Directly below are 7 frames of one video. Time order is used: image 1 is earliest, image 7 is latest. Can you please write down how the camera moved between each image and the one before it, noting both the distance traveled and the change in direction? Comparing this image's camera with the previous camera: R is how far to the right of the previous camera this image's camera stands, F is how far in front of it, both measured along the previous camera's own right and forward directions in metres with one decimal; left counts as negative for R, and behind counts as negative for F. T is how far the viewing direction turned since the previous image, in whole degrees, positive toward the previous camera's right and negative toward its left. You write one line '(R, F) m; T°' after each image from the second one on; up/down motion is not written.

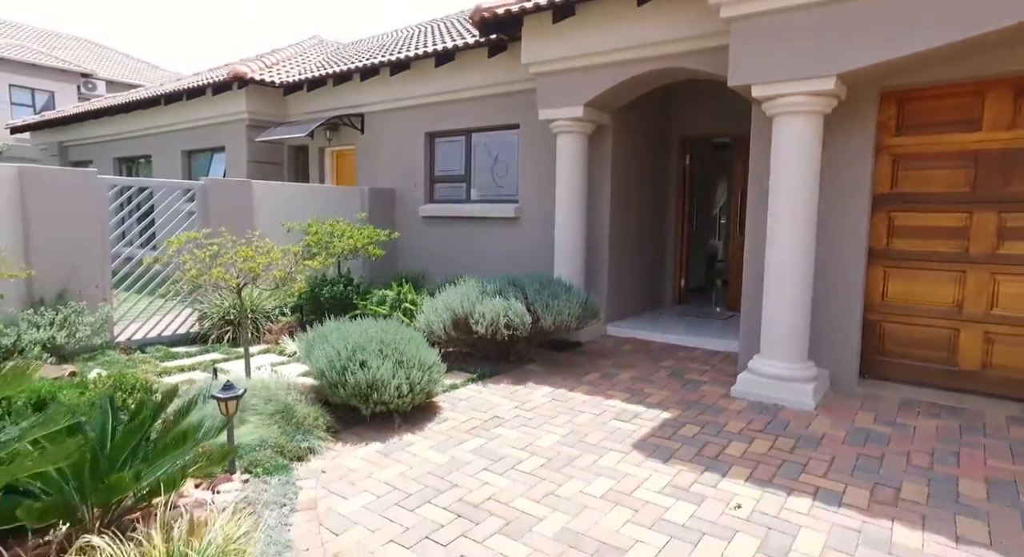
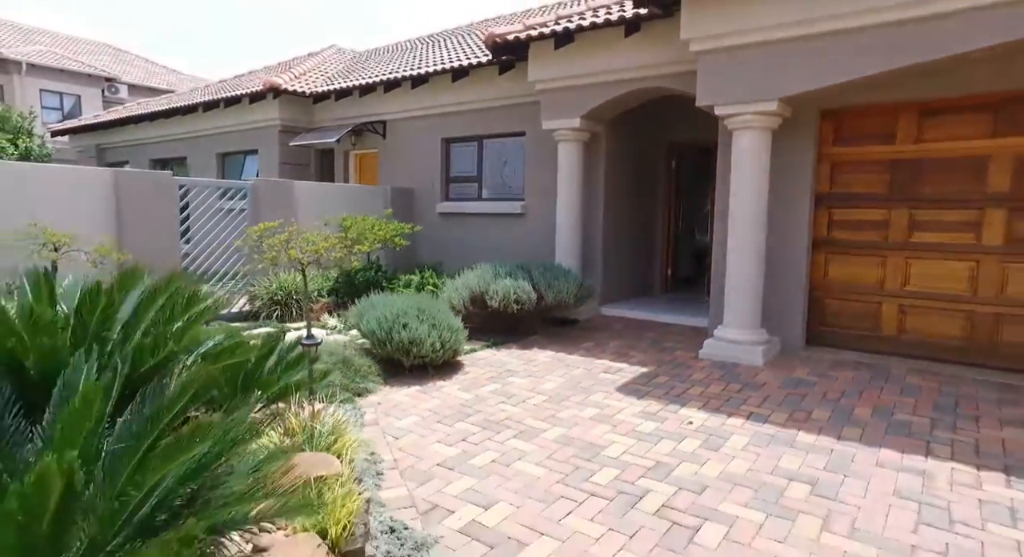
(-0.1, -1.5) m; 0°
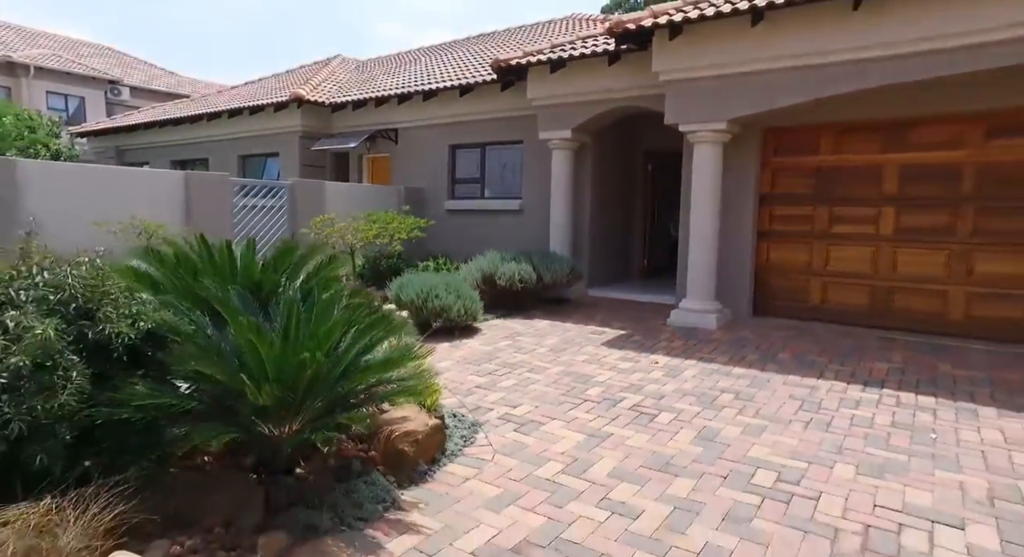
(-0.4, -1.9) m; +2°
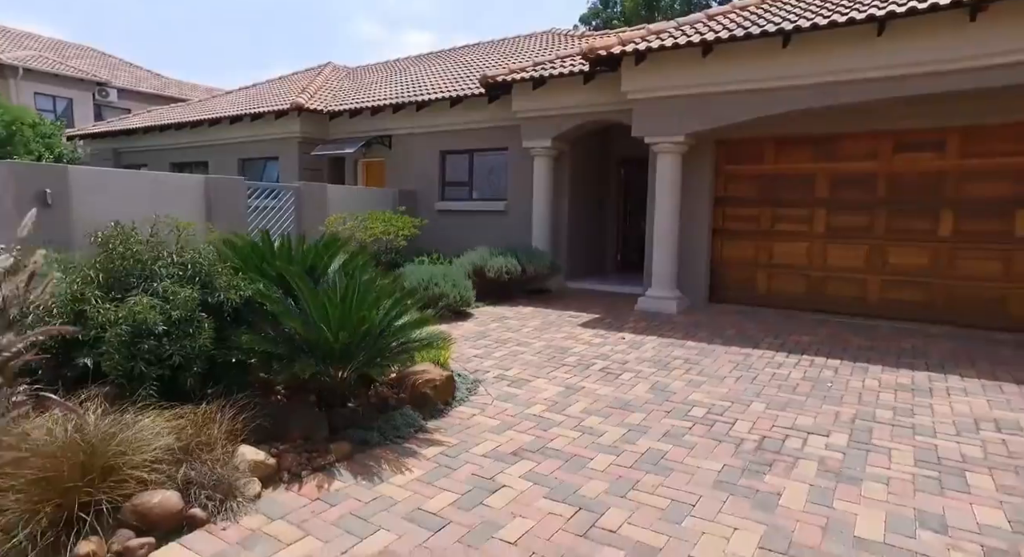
(-0.2, -1.4) m; +2°
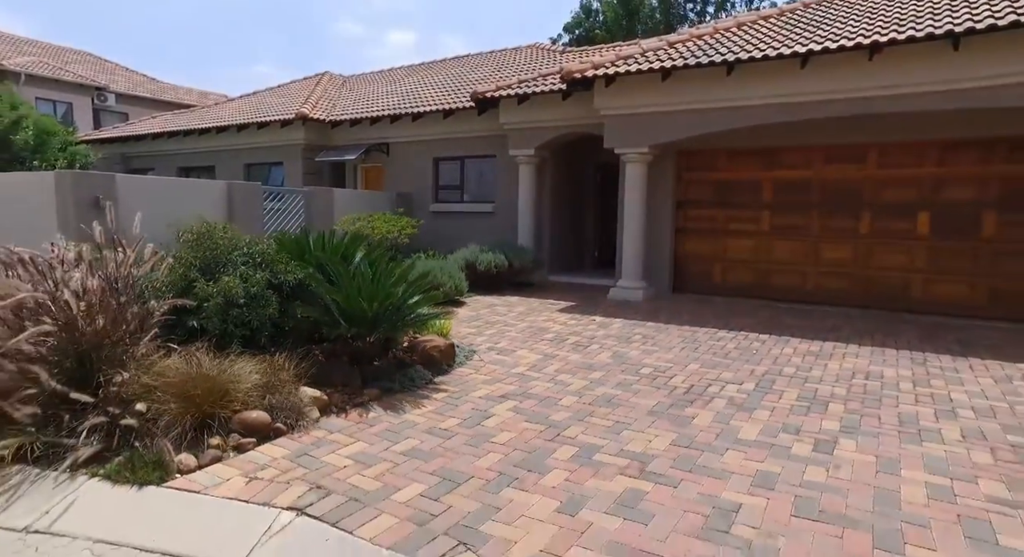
(0.0, -1.6) m; +1°
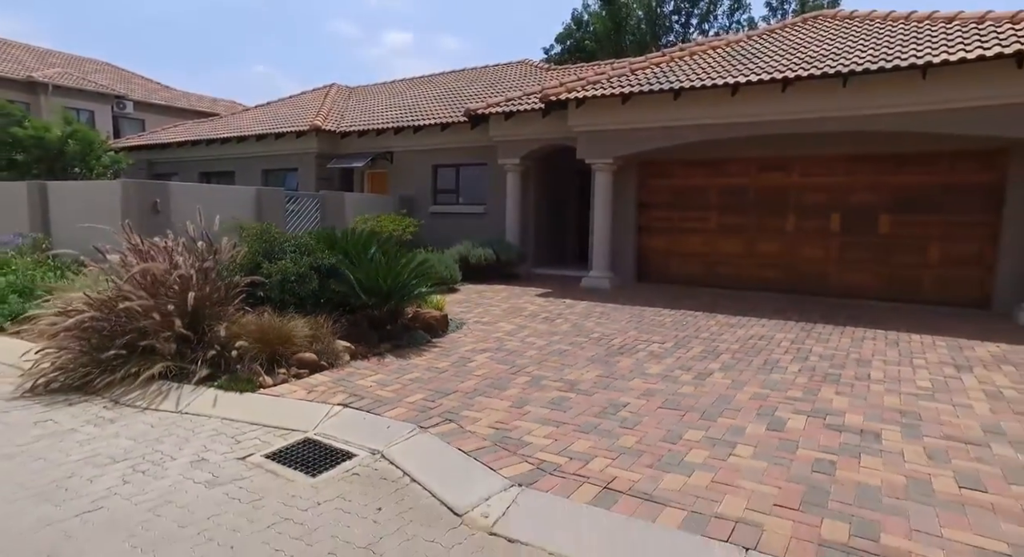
(+0.3, -2.2) m; 0°
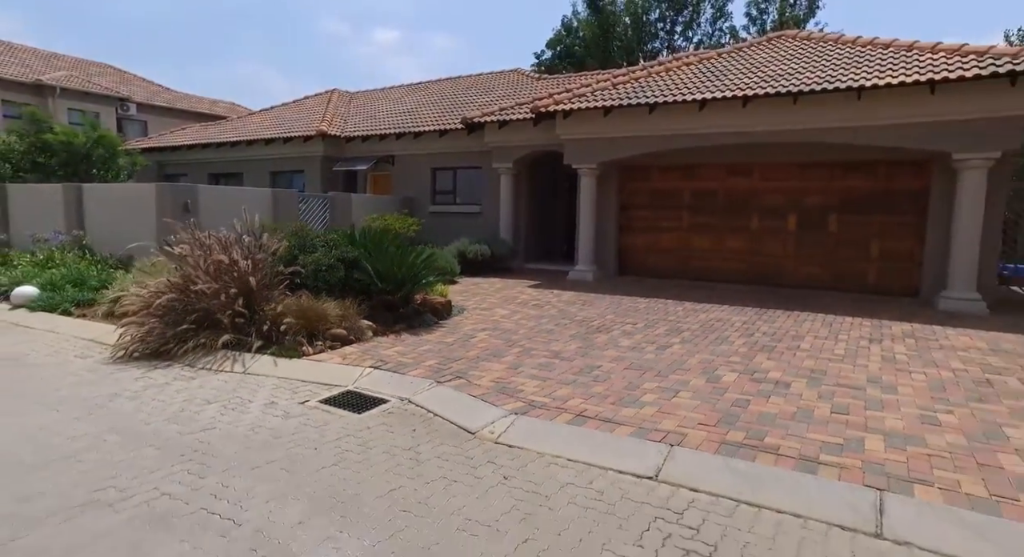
(-0.1, -1.5) m; +1°
